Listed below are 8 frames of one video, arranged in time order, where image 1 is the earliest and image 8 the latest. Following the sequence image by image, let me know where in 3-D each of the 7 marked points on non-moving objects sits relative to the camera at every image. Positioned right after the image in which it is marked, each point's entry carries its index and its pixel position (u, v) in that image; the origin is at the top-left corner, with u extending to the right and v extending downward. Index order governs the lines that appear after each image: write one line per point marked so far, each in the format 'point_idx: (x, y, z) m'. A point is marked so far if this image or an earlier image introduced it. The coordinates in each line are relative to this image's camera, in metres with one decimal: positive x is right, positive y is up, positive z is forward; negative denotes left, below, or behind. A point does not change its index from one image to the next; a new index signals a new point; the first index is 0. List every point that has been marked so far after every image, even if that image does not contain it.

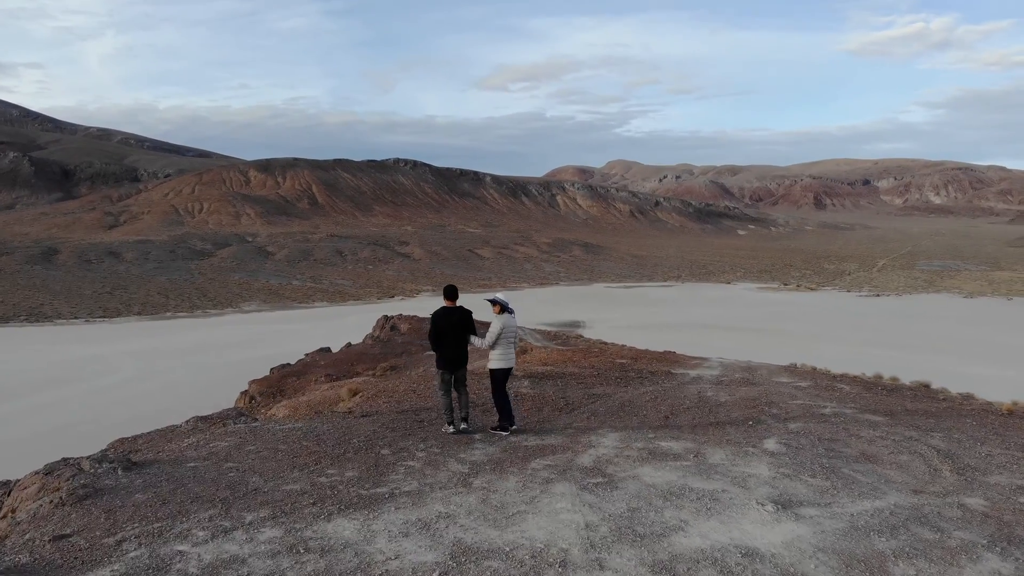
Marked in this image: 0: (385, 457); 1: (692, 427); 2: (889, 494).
0: (-0.6, -0.8, +3.8) m
1: (+1.2, -0.9, +5.5) m
2: (+1.9, -1.0, +4.0) m
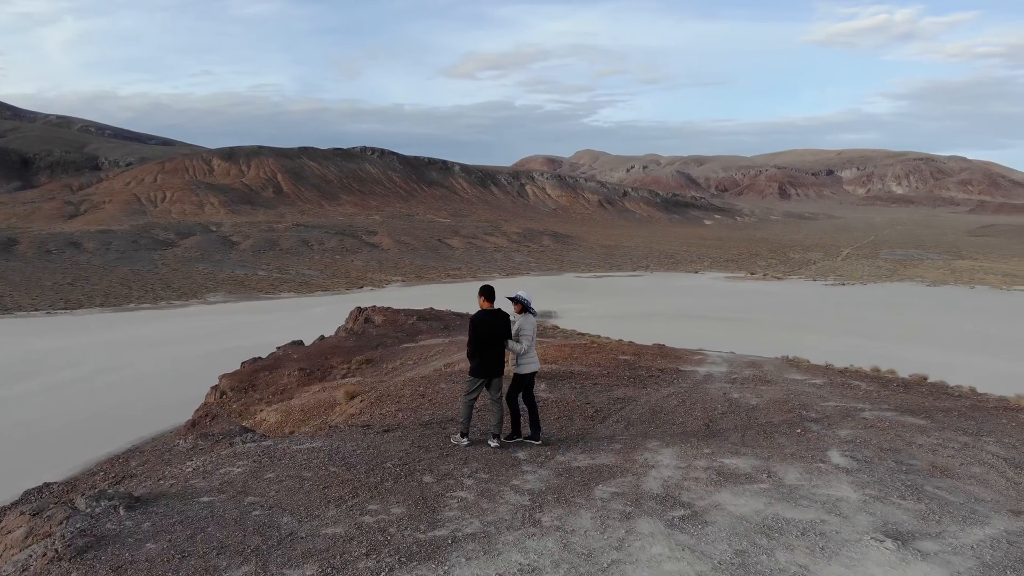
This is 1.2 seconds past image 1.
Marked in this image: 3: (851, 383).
0: (-0.3, -0.8, +3.3) m
1: (+1.4, -0.9, +5.0) m
2: (+2.1, -1.0, +3.6) m
3: (+4.0, -1.1, +9.4) m
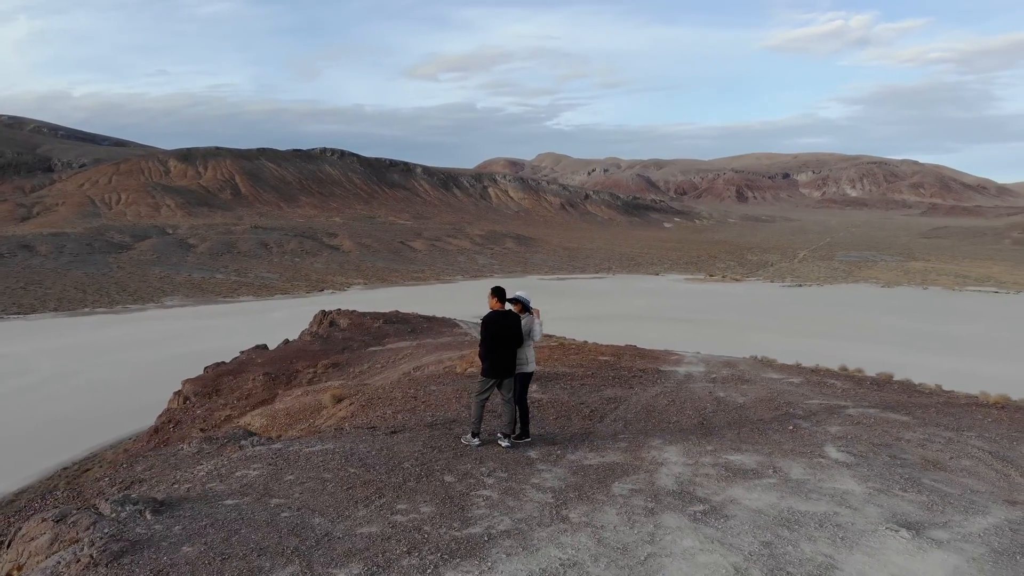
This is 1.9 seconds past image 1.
0: (-0.2, -0.8, +3.3) m
1: (+1.4, -0.9, +5.1) m
2: (+2.2, -1.0, +3.7) m
3: (+3.8, -1.1, +9.6) m
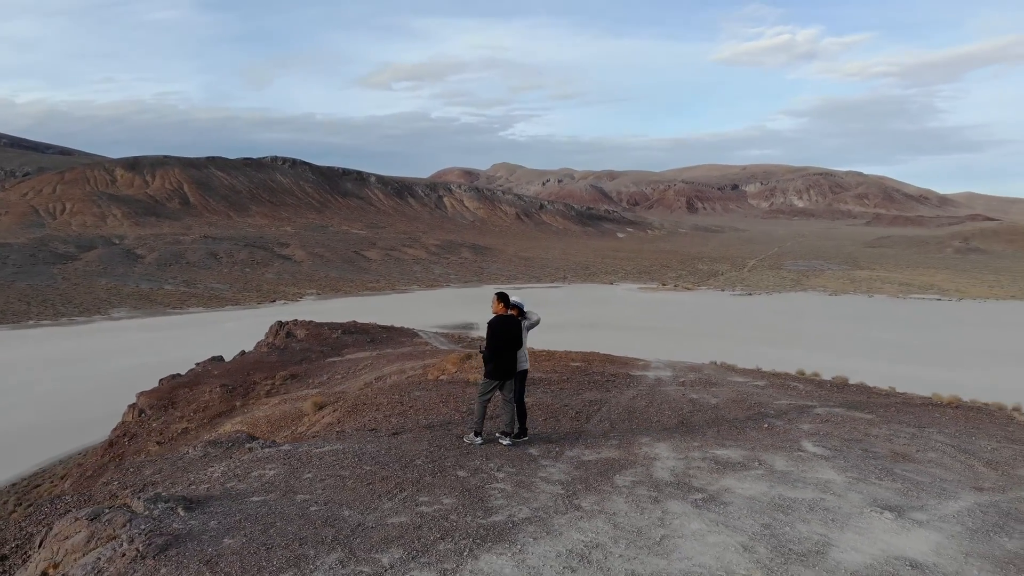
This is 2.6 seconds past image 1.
0: (-0.2, -0.8, +3.5) m
1: (+1.4, -1.0, +5.4) m
2: (+2.2, -1.0, +4.0) m
3: (+3.4, -1.2, +10.0) m
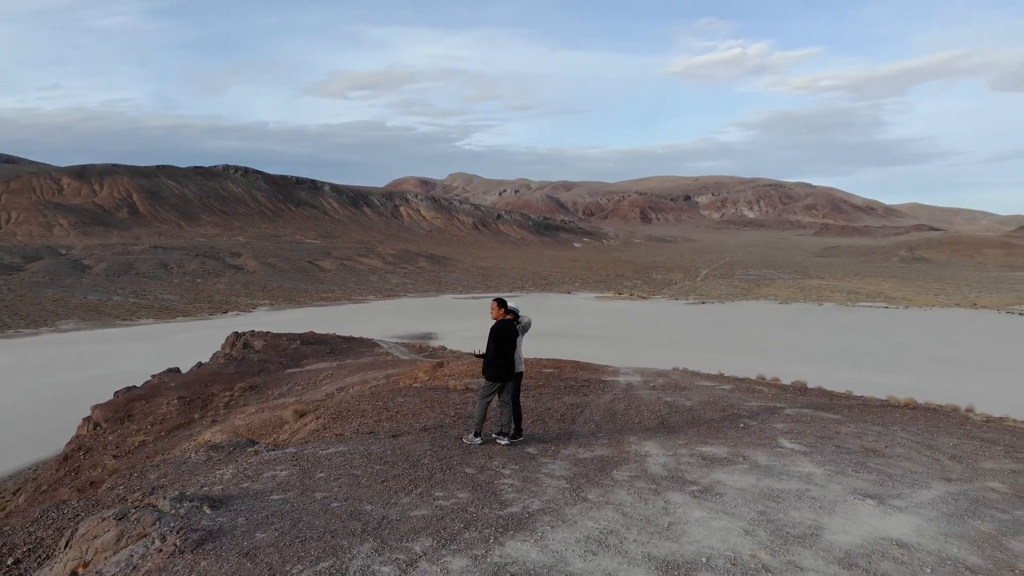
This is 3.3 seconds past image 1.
0: (-0.2, -0.9, +3.7) m
1: (+1.3, -1.0, +5.7) m
2: (+2.2, -1.0, +4.3) m
3: (+3.1, -1.3, +10.4) m
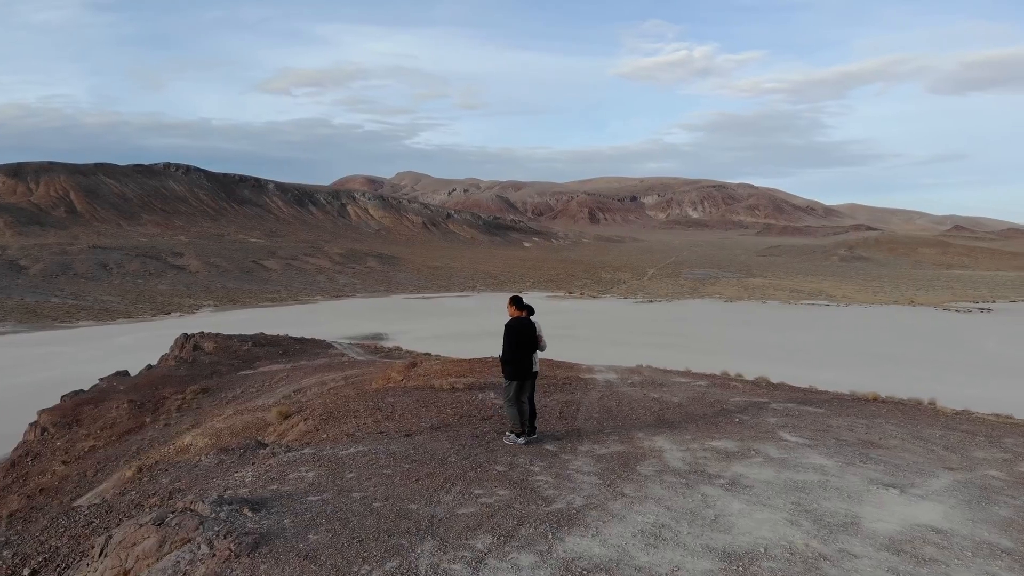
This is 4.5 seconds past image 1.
0: (0.0, -0.8, +3.7) m
1: (+1.3, -1.0, +5.7) m
2: (+2.3, -1.0, +4.5) m
3: (+2.9, -1.3, +10.6) m
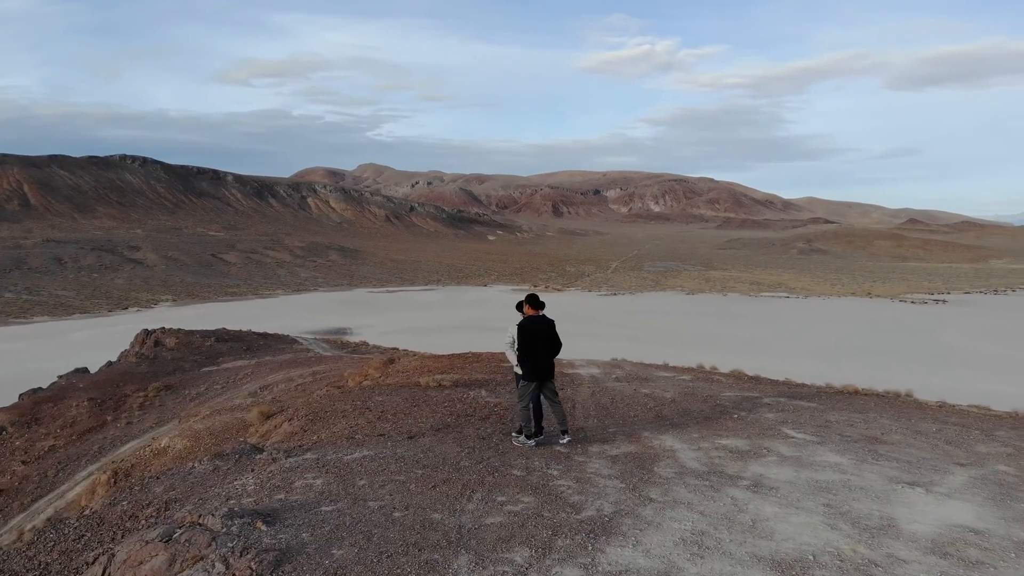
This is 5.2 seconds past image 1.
0: (+0.1, -0.8, +3.5) m
1: (+1.3, -0.9, +5.7) m
2: (+2.4, -1.0, +4.4) m
3: (+2.6, -1.2, +10.5) m
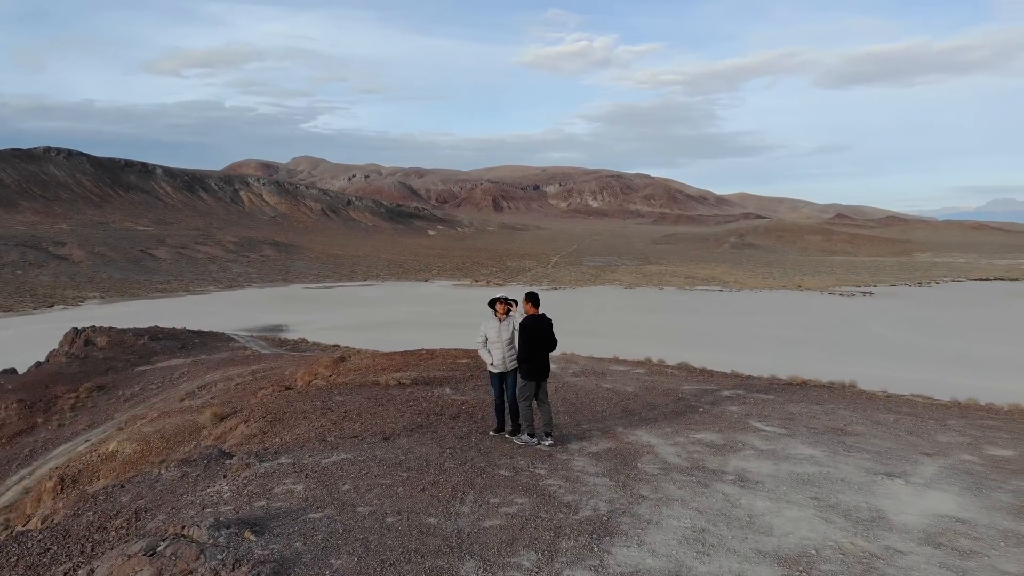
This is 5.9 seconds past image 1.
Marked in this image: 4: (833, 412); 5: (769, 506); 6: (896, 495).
0: (0.0, -0.8, +3.5) m
1: (+1.1, -0.9, +5.7) m
2: (+2.3, -0.9, +4.5) m
3: (+2.1, -1.1, +10.7) m
4: (+2.6, -1.0, +6.5) m
5: (+1.0, -0.9, +3.2) m
6: (+1.6, -0.9, +3.5) m
